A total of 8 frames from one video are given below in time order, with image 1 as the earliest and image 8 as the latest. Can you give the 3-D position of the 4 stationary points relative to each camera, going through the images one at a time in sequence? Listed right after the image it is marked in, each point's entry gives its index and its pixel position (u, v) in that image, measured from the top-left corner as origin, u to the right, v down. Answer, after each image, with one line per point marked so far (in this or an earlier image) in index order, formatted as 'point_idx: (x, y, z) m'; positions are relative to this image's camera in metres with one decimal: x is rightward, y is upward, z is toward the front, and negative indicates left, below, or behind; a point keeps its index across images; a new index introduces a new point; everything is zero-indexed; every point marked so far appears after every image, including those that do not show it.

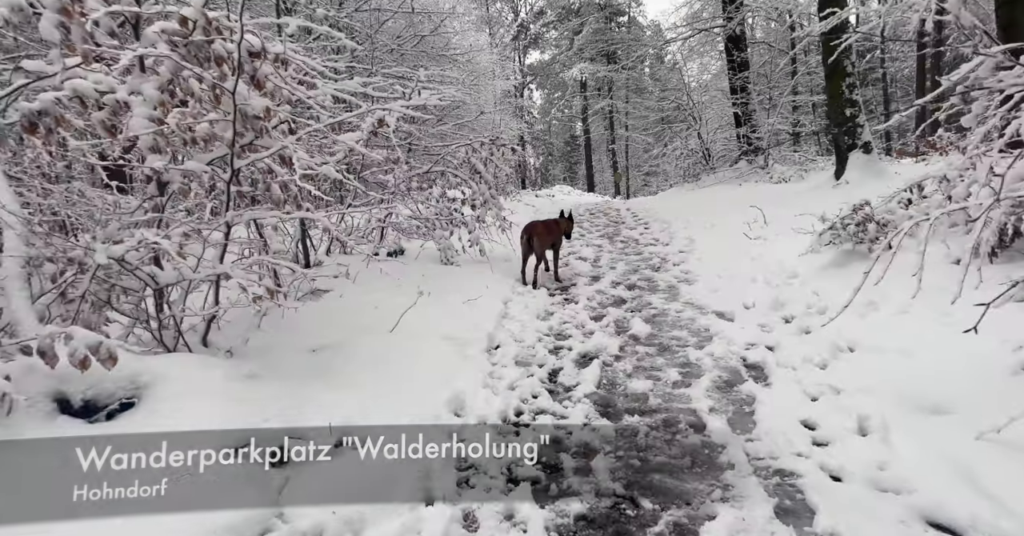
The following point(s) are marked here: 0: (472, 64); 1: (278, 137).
0: (-0.9, +4.8, +14.2) m
1: (-1.4, +0.8, +3.6) m
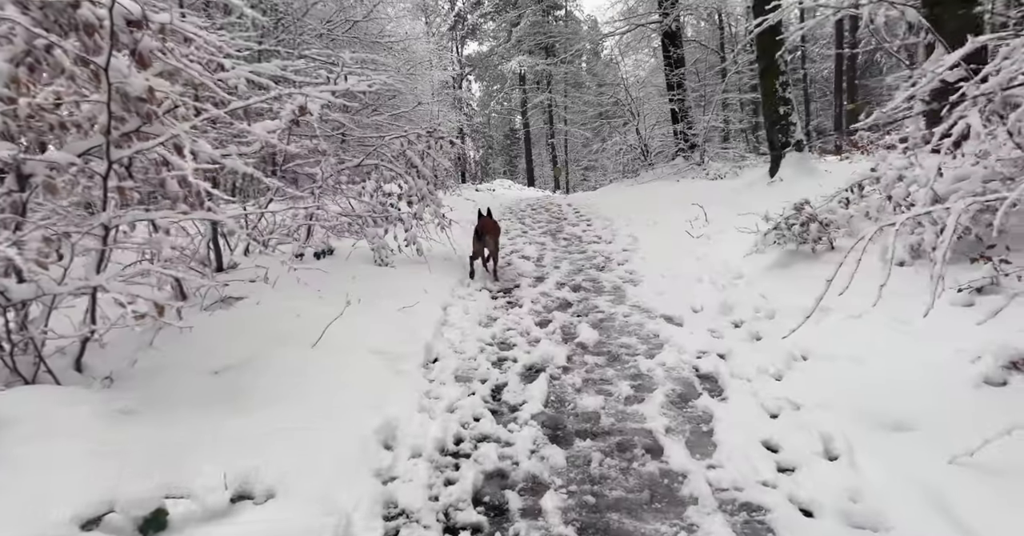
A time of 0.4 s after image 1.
0: (-2.3, +4.9, +13.6) m
1: (-1.7, +0.7, +3.1) m
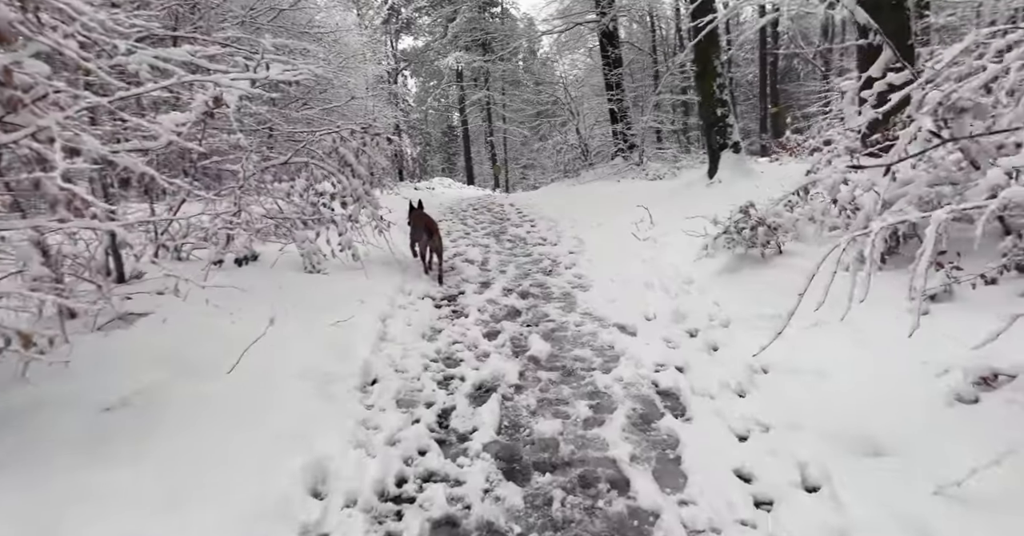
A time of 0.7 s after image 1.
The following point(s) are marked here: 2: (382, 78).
0: (-3.7, +4.8, +12.9) m
1: (-2.0, +0.7, +2.5) m
2: (-4.2, +6.1, +19.2) m
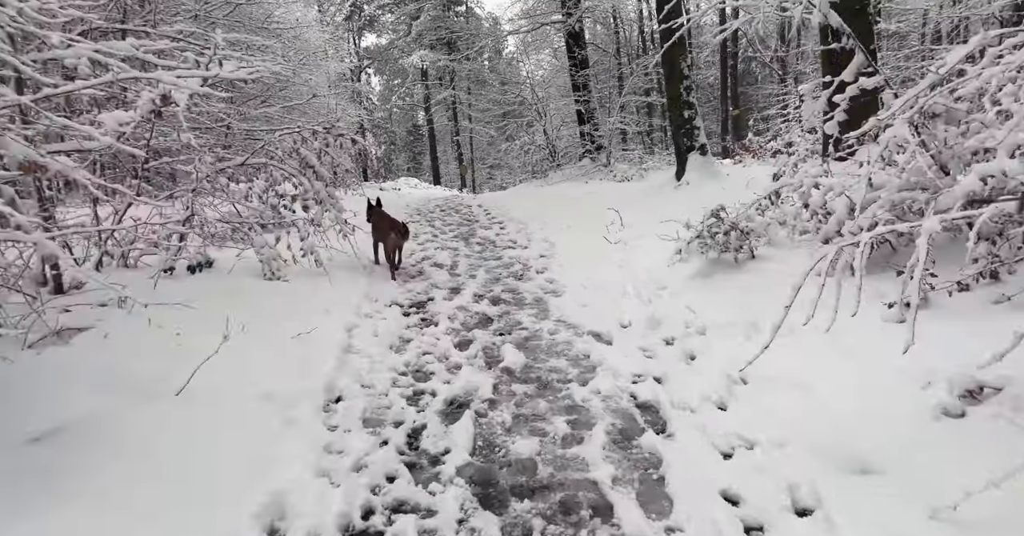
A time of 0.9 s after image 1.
0: (-4.4, +4.7, +12.5) m
1: (-2.1, +0.6, +2.3) m
2: (-5.3, +6.0, +18.8) m
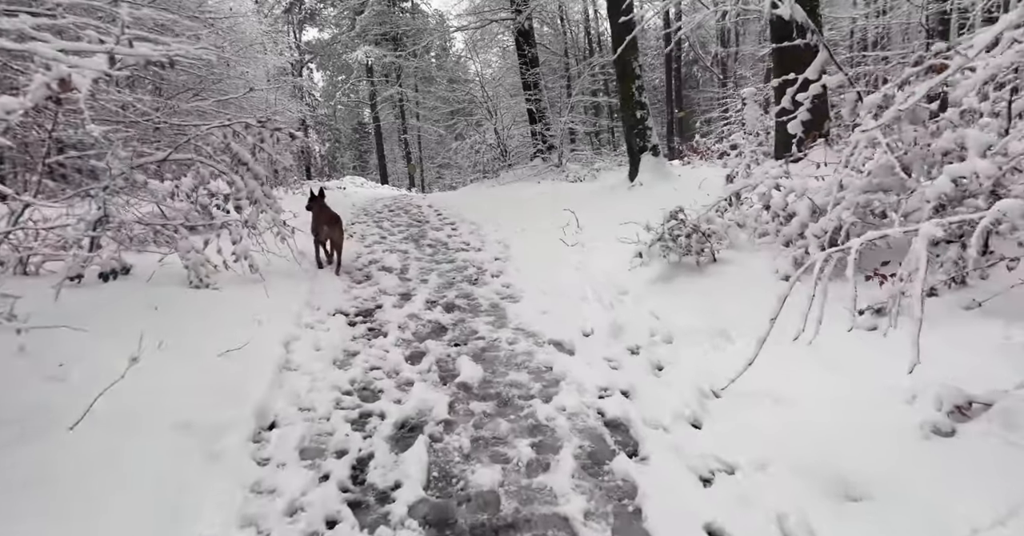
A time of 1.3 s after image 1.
0: (-5.4, +4.7, +11.8) m
1: (-2.2, +0.5, +1.8) m
2: (-6.8, +5.9, +17.9) m
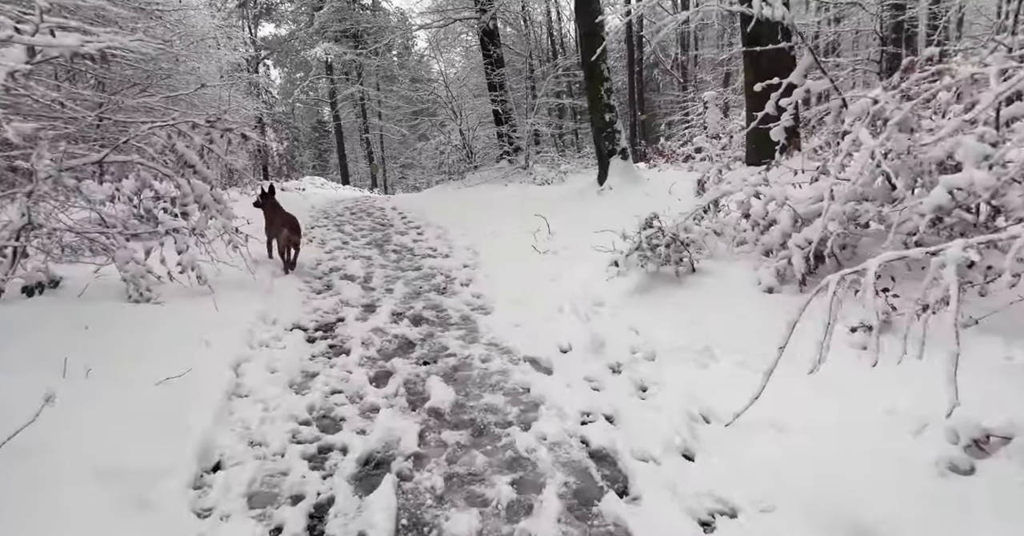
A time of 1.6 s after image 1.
0: (-6.0, +4.5, +11.1) m
1: (-2.2, +0.4, +1.3) m
2: (-7.8, +5.8, +17.2) m
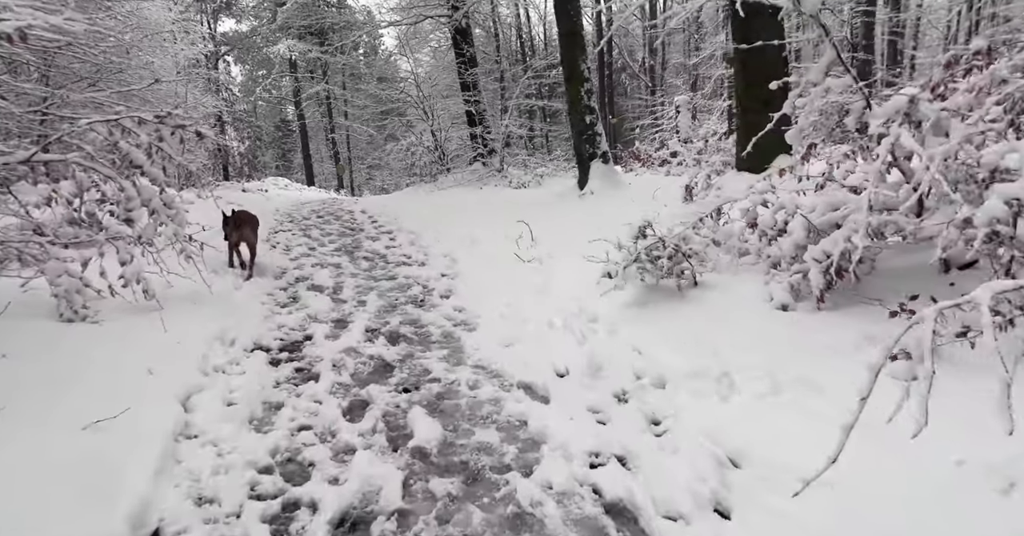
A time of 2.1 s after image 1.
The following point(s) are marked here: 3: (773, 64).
0: (-6.5, +4.4, +10.4) m
1: (-2.1, +0.3, +0.8) m
2: (-8.6, +5.7, +16.3) m
3: (+2.9, +2.3, +6.8) m
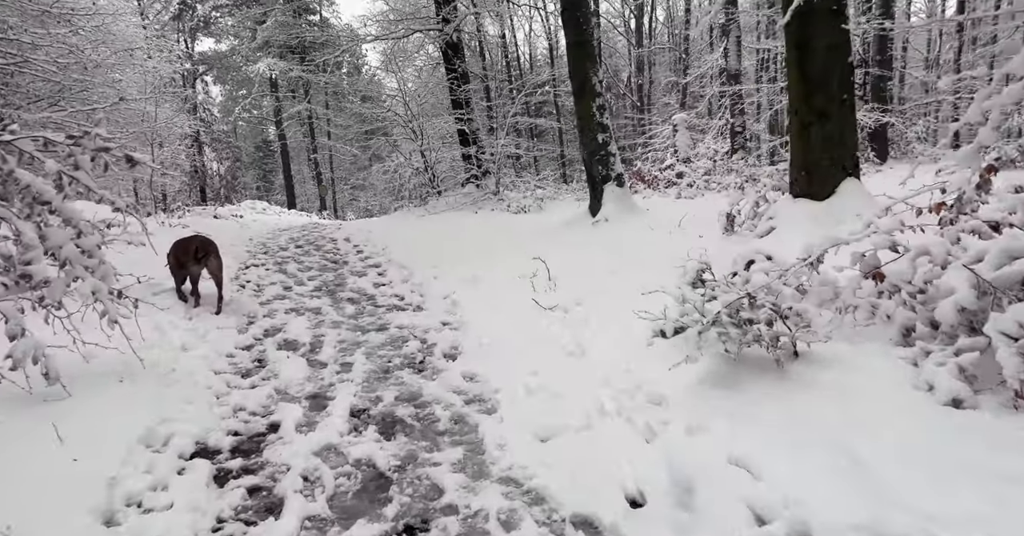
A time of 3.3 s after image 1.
0: (-6.4, +3.8, +9.1) m
1: (-1.8, 0.0, -0.5) m
2: (-8.7, +4.8, +15.0) m
3: (+3.1, +1.9, +5.7) m
